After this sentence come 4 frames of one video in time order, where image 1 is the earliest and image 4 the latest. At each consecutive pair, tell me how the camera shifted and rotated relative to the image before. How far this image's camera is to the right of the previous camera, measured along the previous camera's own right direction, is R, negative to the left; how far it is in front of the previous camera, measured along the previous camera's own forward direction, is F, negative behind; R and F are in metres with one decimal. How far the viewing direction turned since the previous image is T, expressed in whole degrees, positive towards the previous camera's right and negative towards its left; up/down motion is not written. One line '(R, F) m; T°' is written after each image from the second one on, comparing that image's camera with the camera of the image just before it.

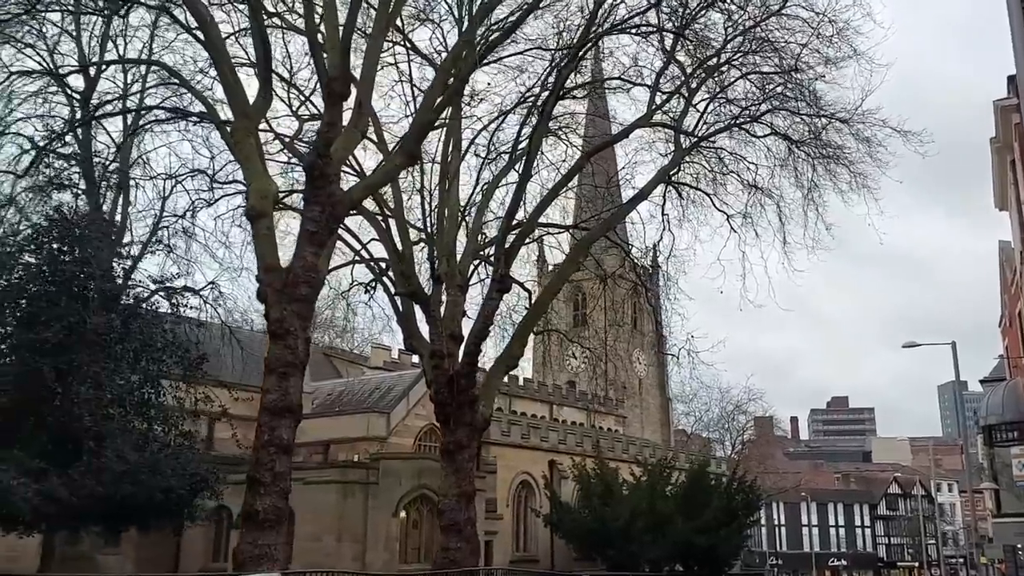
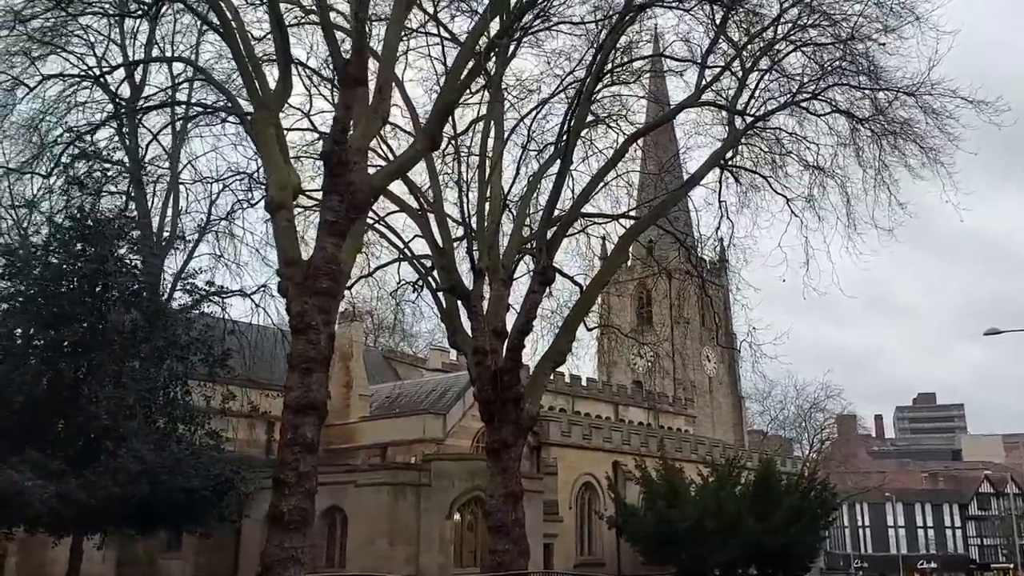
(+0.4, +0.5) m; -5°
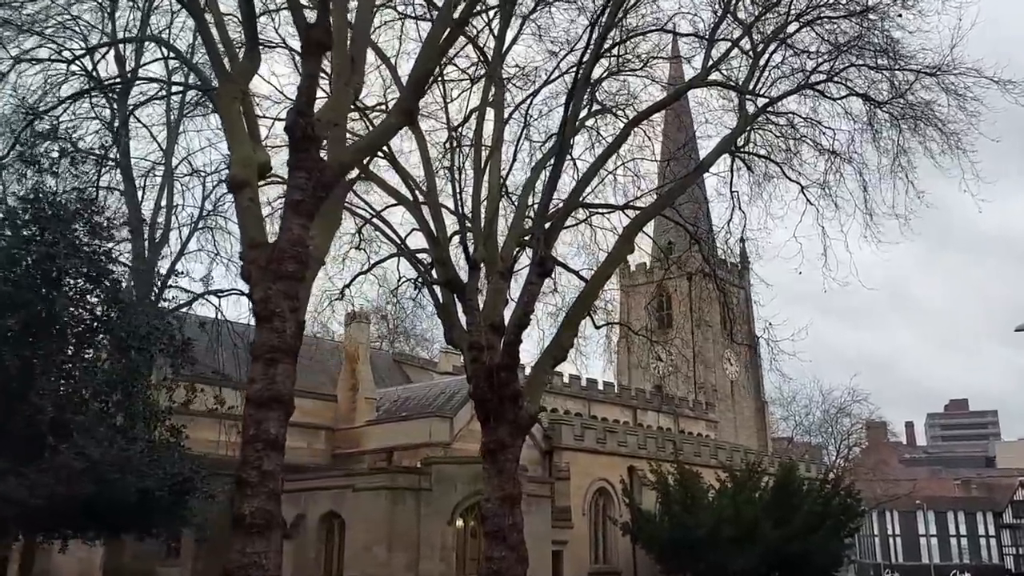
(+0.4, +0.7) m; -2°
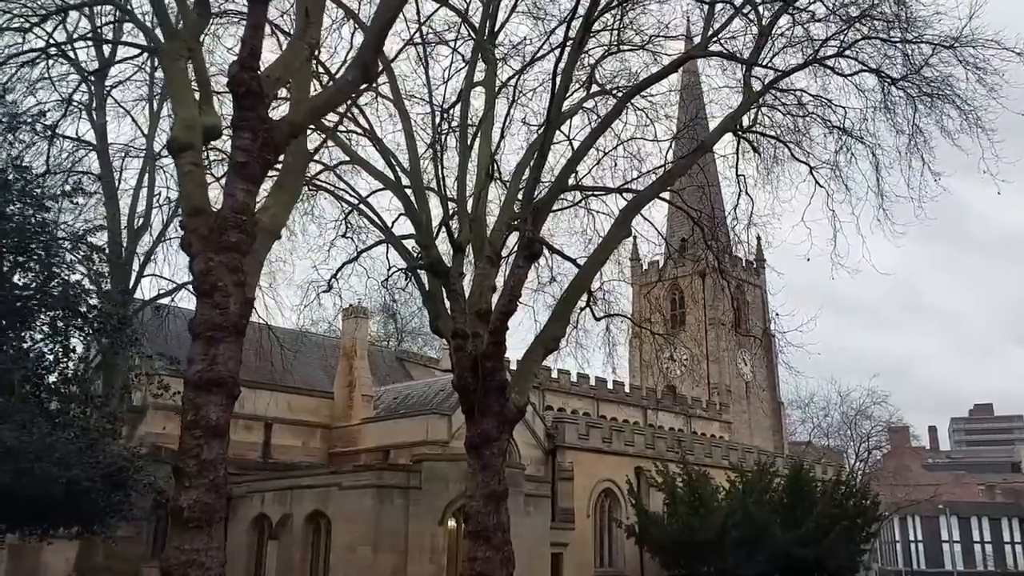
(+0.5, +0.8) m; -1°
